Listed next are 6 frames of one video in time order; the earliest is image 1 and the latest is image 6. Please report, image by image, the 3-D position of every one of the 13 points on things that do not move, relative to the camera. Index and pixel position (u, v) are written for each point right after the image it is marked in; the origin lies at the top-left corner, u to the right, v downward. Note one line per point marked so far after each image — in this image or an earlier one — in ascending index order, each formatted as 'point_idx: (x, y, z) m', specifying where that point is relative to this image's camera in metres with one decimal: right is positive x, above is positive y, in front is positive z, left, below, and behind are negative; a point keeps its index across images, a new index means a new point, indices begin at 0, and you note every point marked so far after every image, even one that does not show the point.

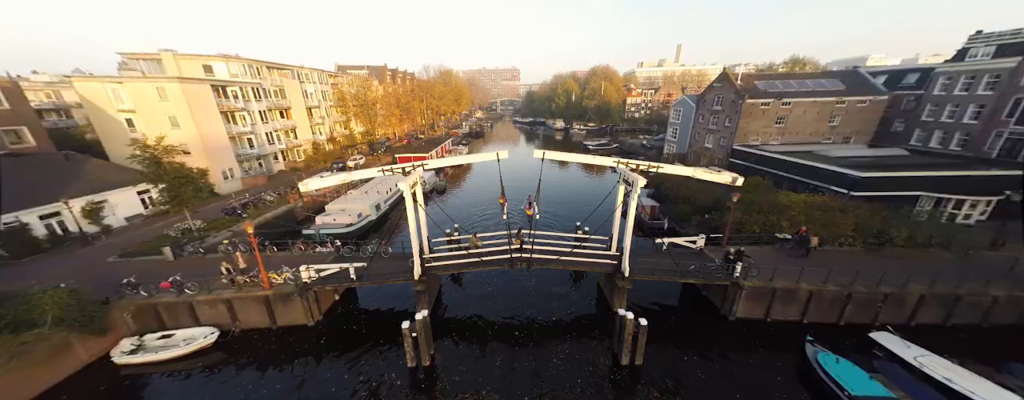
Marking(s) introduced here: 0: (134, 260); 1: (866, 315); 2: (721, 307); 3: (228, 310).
0: (-21.7, -3.4, +16.9) m
1: (+16.8, -5.4, +14.0) m
2: (+10.9, -5.6, +15.4) m
3: (-13.4, -5.2, +14.0) m
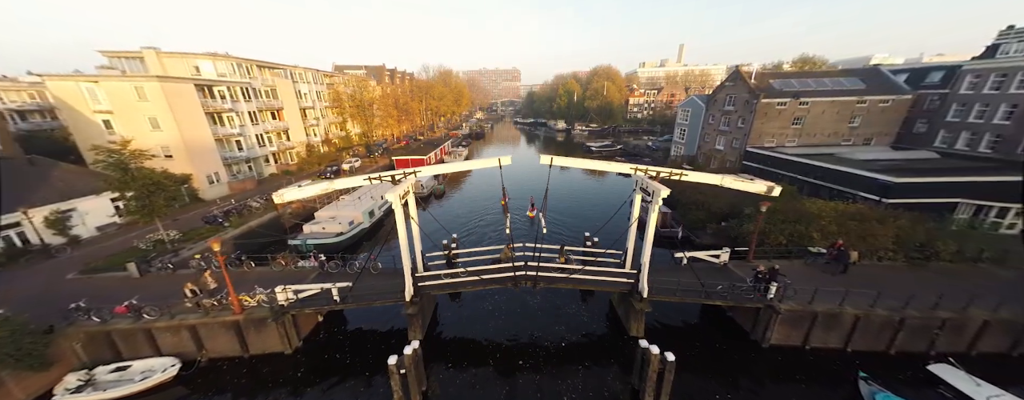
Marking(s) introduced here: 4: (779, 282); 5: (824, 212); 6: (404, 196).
0: (-21.5, -3.9, +15.3) m
1: (+16.9, -5.9, +12.3) m
2: (+11.0, -6.1, +13.6) m
3: (-13.2, -5.7, +12.3) m
4: (+11.5, -3.5, +12.8) m
5: (+19.0, -0.7, +18.0) m
6: (-4.8, +0.1, +13.1) m
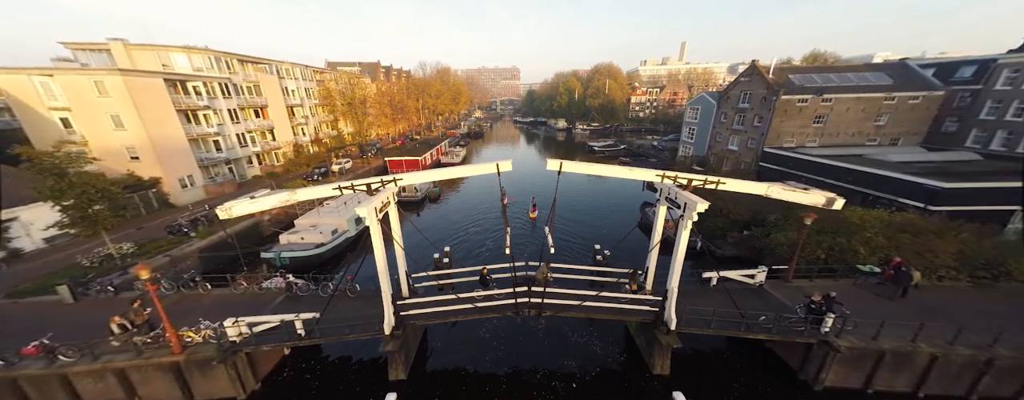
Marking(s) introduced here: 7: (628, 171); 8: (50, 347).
0: (-21.5, -4.4, +13.0) m
1: (+17.0, -6.4, +10.1) m
2: (+11.1, -6.5, +11.4) m
3: (-13.2, -6.2, +10.0) m
4: (+11.5, -4.0, +10.6) m
5: (+19.0, -1.2, +15.8) m
6: (-4.8, -0.3, +10.8) m
7: (+4.1, +1.0, +10.5) m
8: (-15.4, -4.9, +9.9) m
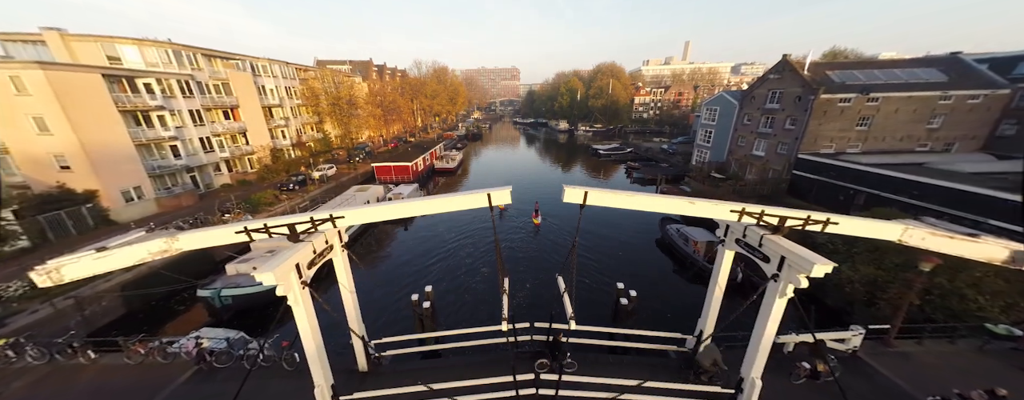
0: (-21.5, -5.6, +9.3) m
1: (+17.0, -7.5, +6.4) m
2: (+11.0, -7.7, +7.7) m
3: (-13.2, -7.3, +6.3) m
4: (+11.5, -5.1, +6.9) m
5: (+19.0, -2.3, +12.1) m
6: (-4.8, -1.5, +7.1) m
7: (+4.1, -0.1, +6.8) m
8: (-15.4, -6.1, +6.2) m
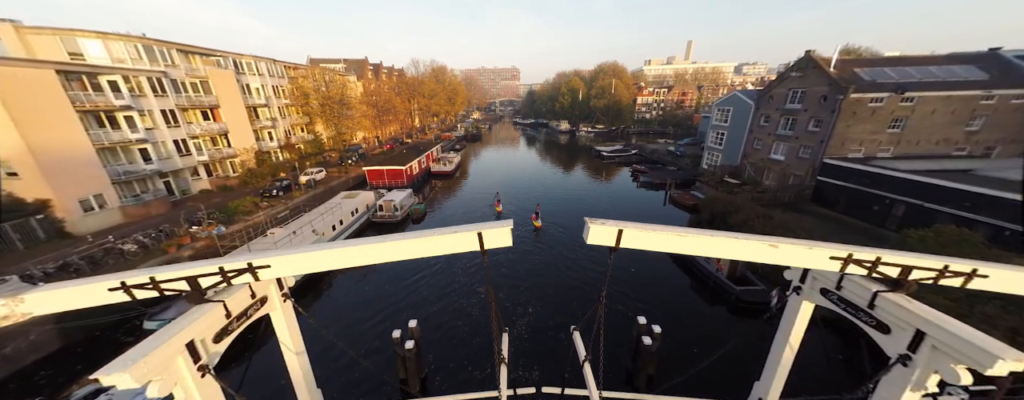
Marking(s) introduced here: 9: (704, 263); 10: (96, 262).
0: (-21.5, -6.2, +7.1) m
1: (+17.0, -8.2, +4.3) m
2: (+11.1, -8.3, +5.6) m
3: (-13.2, -8.0, +4.2) m
4: (+11.6, -5.8, +4.8) m
5: (+19.0, -3.0, +10.0) m
6: (-4.8, -2.2, +5.0) m
7: (+4.1, -0.8, +4.7) m
8: (-15.4, -6.7, +4.1) m
9: (+12.1, -4.1, +18.4) m
10: (-22.0, -3.4, +15.3) m
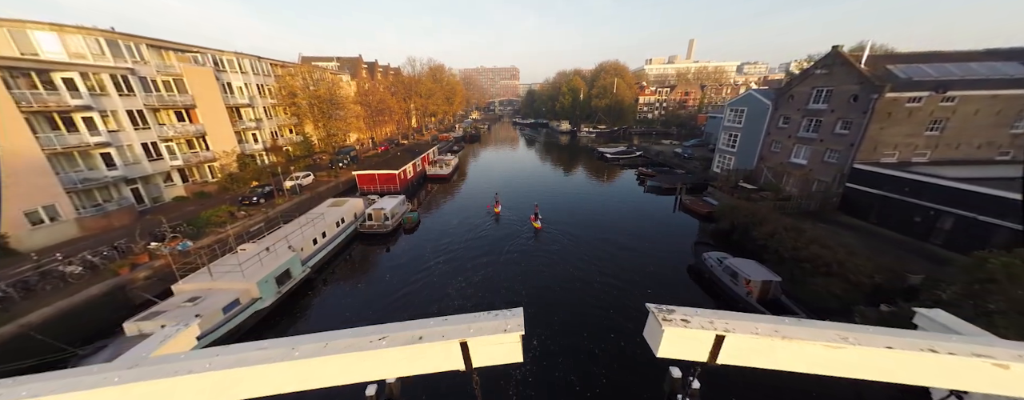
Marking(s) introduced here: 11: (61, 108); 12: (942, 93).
0: (-21.4, -7.0, +4.9) m
1: (+17.1, -8.9, +2.2) m
2: (+11.2, -9.0, +3.5) m
3: (-13.1, -8.7, +2.0) m
4: (+11.6, -6.5, +2.6) m
5: (+19.1, -3.7, +7.9) m
6: (-4.7, -2.9, +2.8) m
7: (+4.2, -1.5, +2.5) m
8: (-15.3, -7.4, +1.9) m
9: (+12.1, -4.7, +16.3) m
10: (-22.0, -4.1, +13.1) m
11: (-29.4, +6.0, +19.3) m
12: (+28.9, +7.2, +19.9) m
